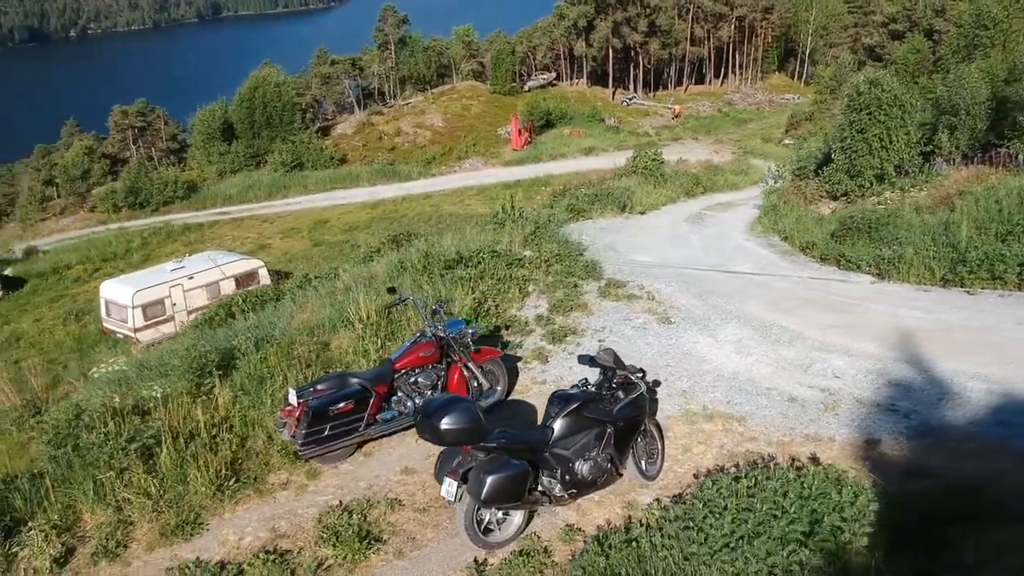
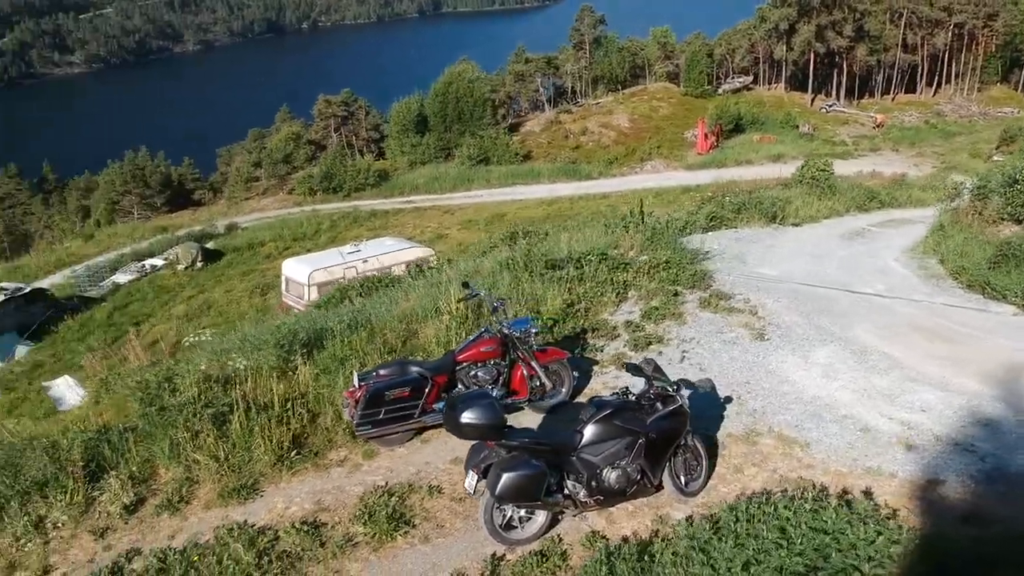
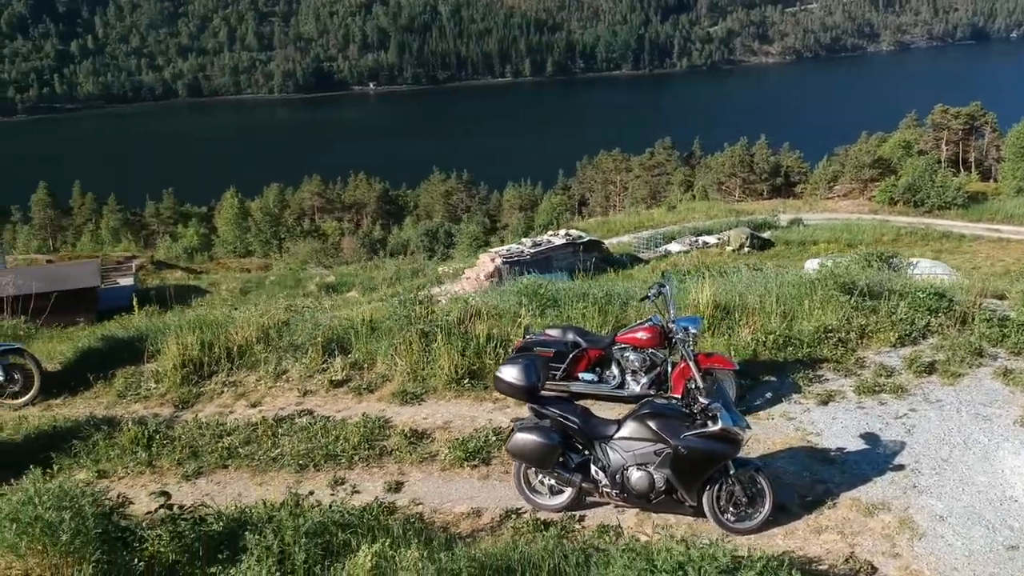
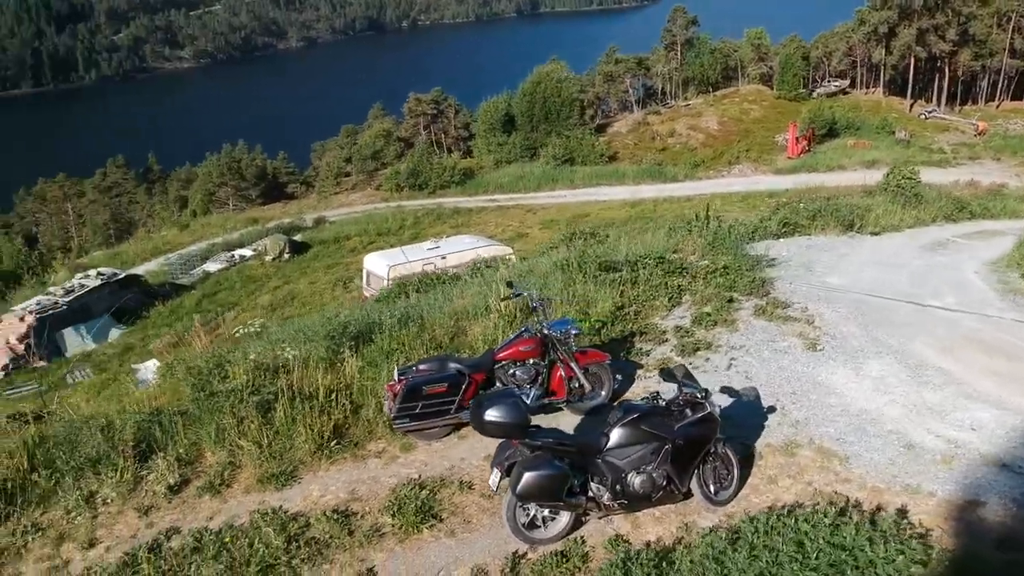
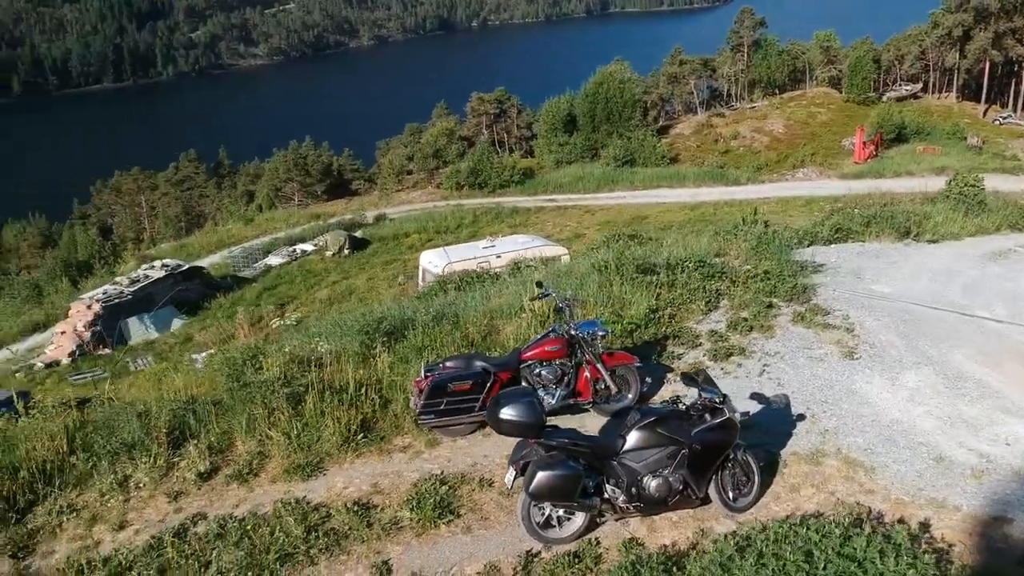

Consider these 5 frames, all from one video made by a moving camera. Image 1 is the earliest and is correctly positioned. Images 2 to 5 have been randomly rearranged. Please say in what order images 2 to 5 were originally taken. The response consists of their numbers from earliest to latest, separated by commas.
2, 4, 5, 3
